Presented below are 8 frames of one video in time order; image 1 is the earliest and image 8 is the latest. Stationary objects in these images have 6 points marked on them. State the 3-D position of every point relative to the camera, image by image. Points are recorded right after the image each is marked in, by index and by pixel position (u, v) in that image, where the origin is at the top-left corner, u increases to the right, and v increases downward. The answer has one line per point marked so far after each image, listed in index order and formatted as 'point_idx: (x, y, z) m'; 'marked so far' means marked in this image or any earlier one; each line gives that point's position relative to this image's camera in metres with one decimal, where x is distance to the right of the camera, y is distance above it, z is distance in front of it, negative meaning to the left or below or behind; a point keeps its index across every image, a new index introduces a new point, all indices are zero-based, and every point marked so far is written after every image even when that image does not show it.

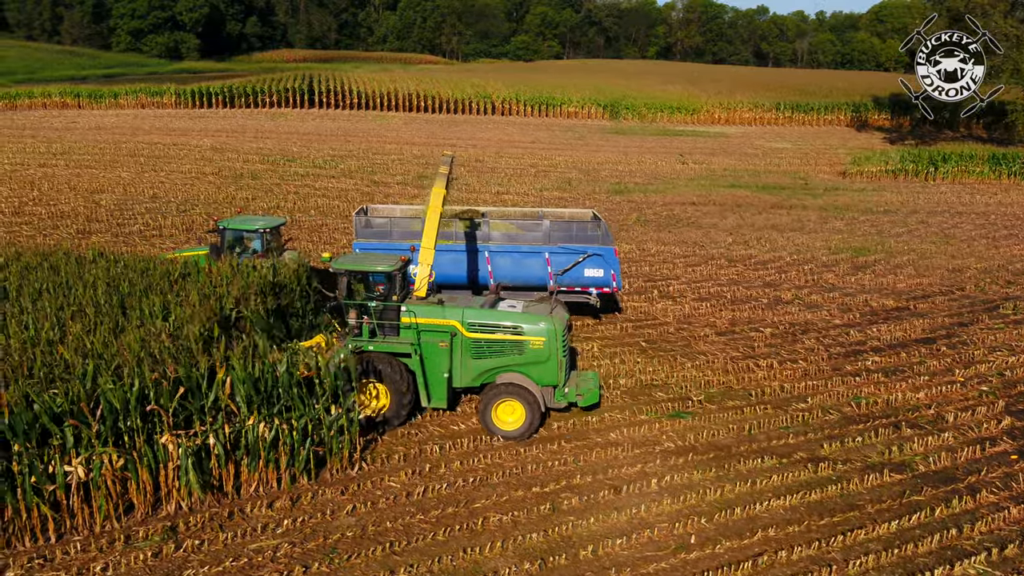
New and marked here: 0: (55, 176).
0: (-10.2, +2.5, +19.9) m
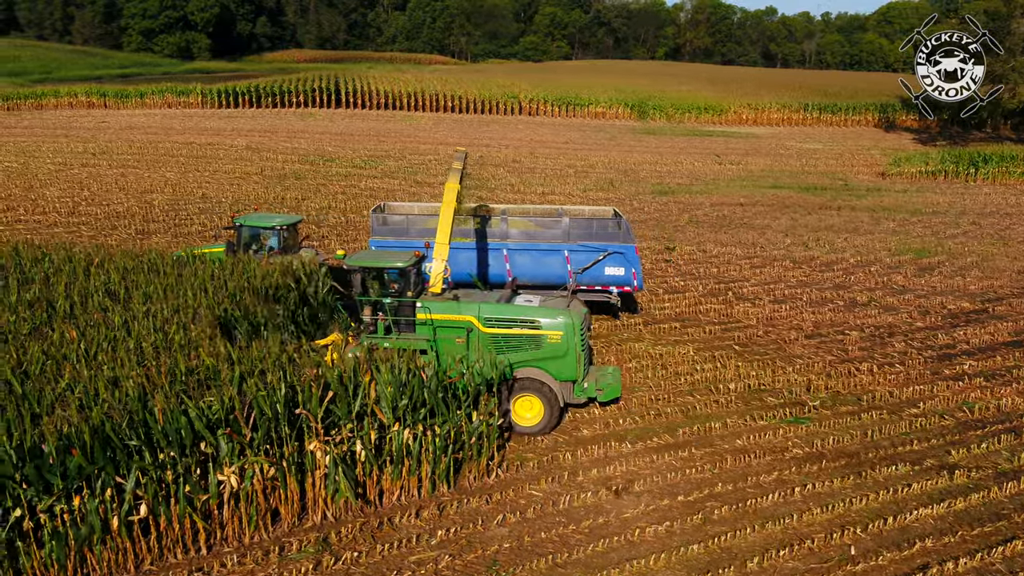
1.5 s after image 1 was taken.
0: (-9.0, +2.5, +19.7) m
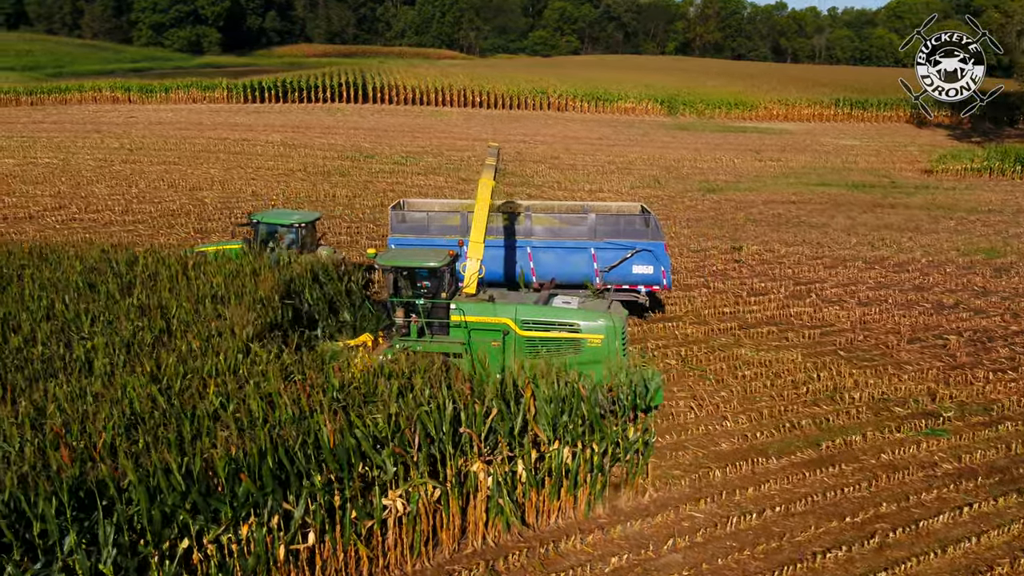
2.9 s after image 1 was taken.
0: (-7.9, +2.5, +19.3) m
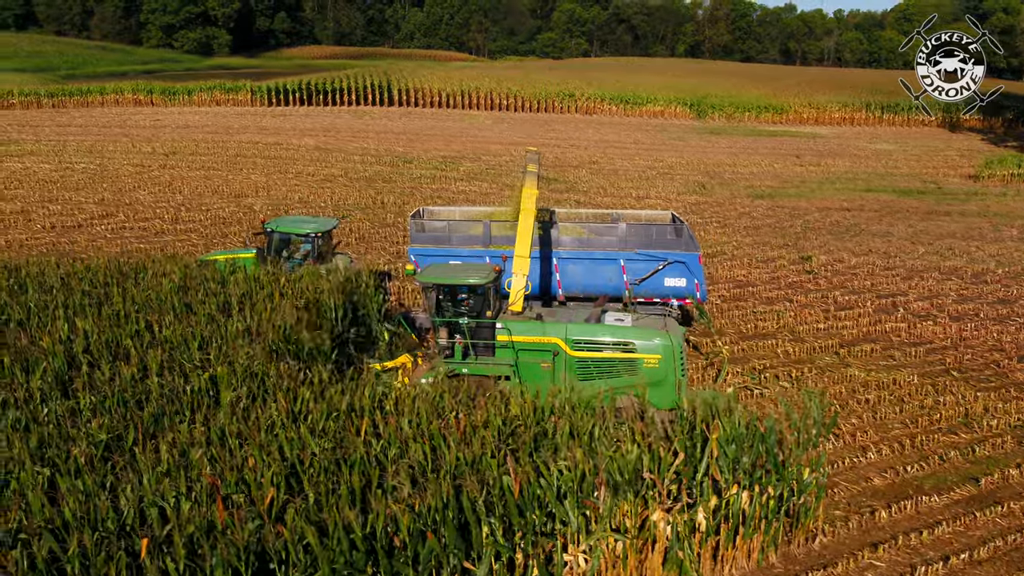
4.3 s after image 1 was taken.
0: (-6.8, +2.3, +18.7) m
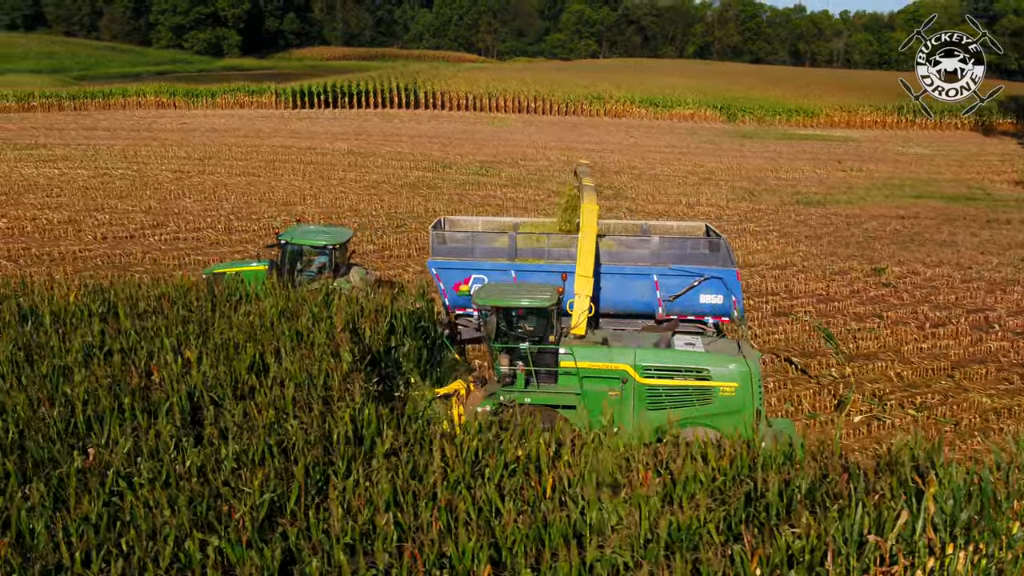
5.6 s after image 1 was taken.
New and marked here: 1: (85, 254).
0: (-5.7, +2.1, +18.1) m
1: (-6.1, +0.5, +12.6) m
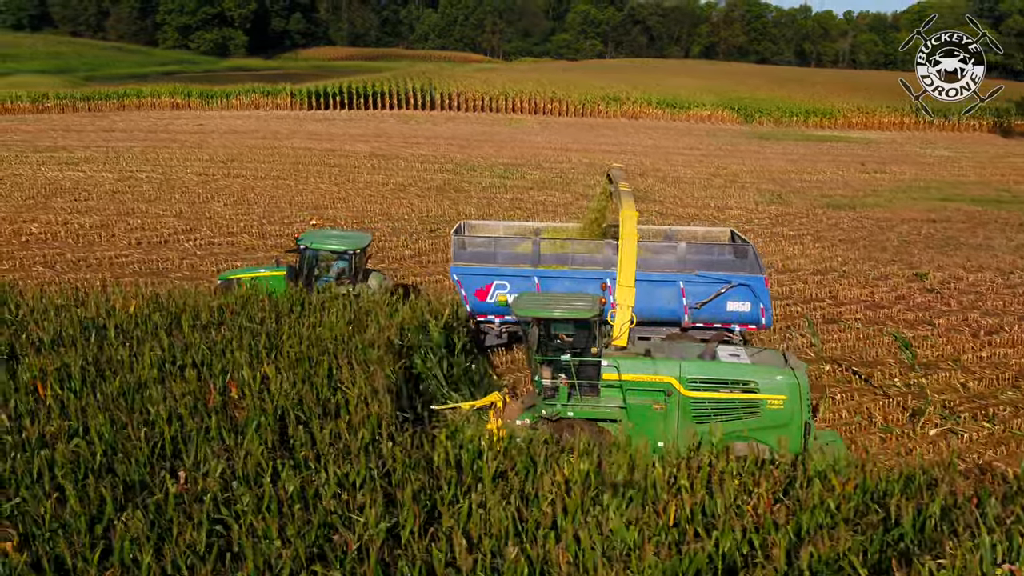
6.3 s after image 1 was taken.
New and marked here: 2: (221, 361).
0: (-5.1, +2.0, +17.9) m
1: (-5.5, +0.4, +12.4) m
2: (-2.1, -0.5, +6.4) m
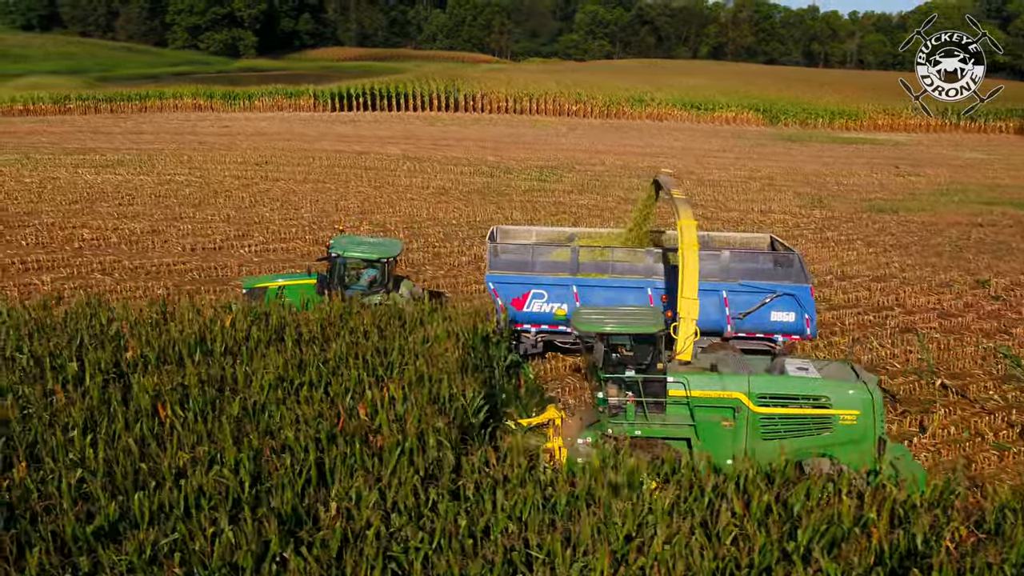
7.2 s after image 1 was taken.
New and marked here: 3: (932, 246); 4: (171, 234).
0: (-4.2, +1.9, +17.6) m
1: (-4.5, +0.3, +12.2) m
2: (-1.2, -0.6, +6.2) m
3: (+8.3, +0.8, +17.5) m
4: (-5.3, +0.8, +13.7) m
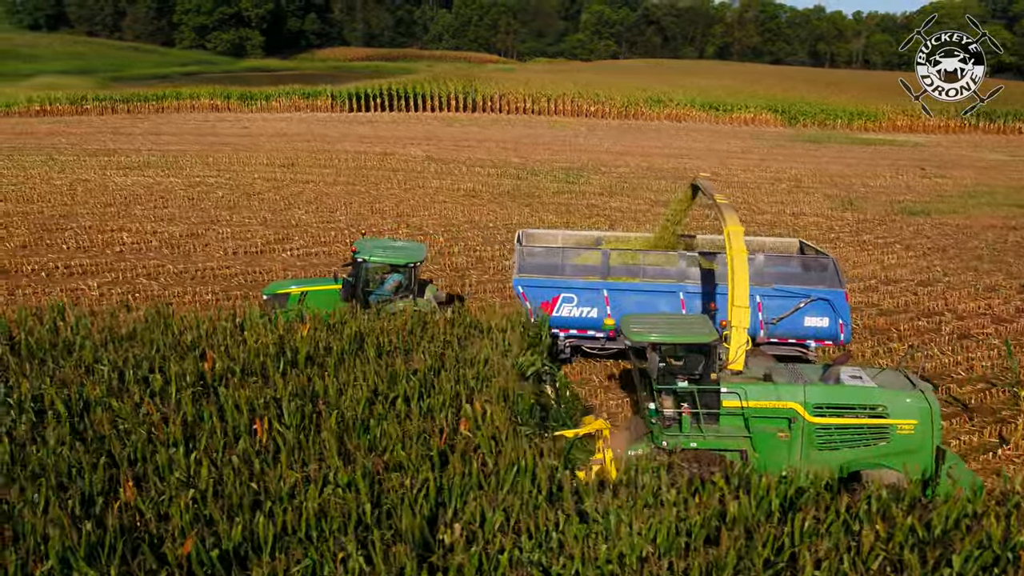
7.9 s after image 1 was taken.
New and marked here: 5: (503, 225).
0: (-3.5, +1.8, +17.5) m
1: (-3.9, +0.2, +12.0) m
2: (-0.5, -0.7, +6.0) m
3: (+8.9, +0.8, +17.3) m
4: (-4.6, +0.8, +13.6) m
5: (-0.2, +1.1, +15.9) m
